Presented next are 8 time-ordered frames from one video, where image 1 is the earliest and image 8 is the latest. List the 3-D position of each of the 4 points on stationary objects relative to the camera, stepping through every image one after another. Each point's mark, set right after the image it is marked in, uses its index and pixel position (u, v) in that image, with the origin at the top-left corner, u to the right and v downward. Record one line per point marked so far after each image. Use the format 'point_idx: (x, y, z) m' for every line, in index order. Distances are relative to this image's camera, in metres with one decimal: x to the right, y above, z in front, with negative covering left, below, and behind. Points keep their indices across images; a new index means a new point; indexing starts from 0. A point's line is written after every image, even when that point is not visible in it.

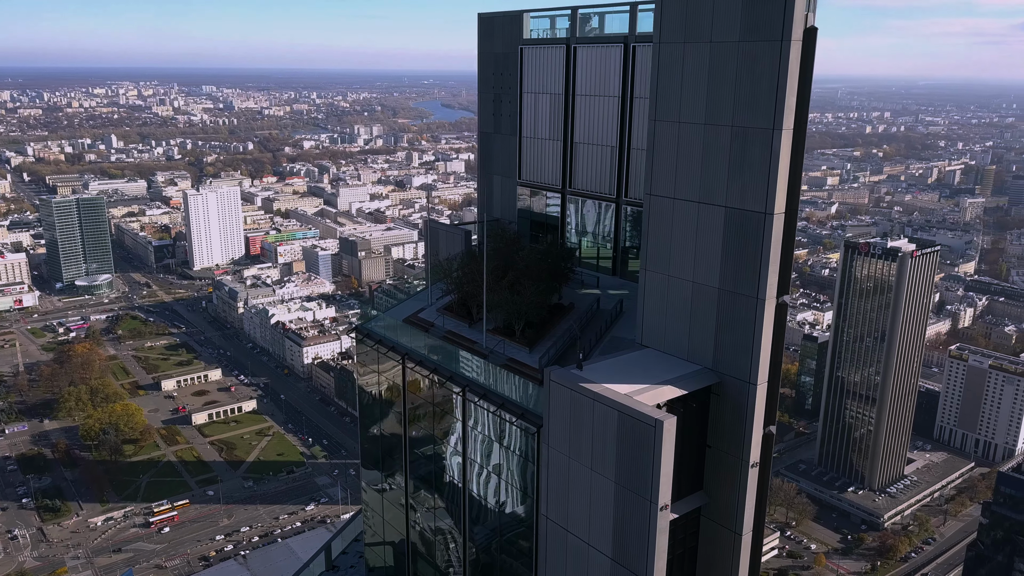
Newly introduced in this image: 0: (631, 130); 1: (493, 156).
0: (+2.3, +2.9, +13.5) m
1: (-0.4, +3.1, +17.1) m
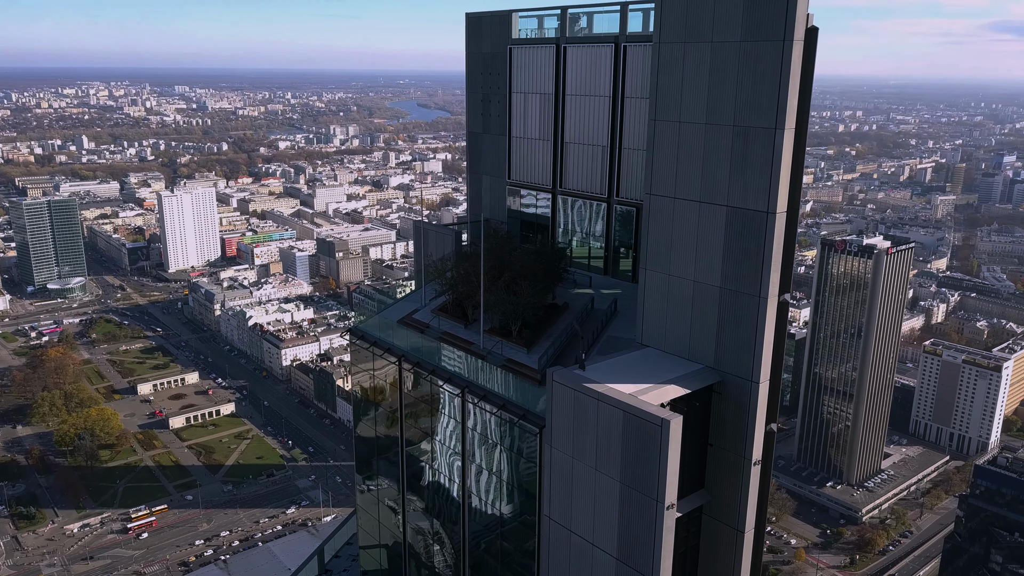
0: (+2.2, +3.0, +13.5) m
1: (-0.6, +3.1, +17.0) m
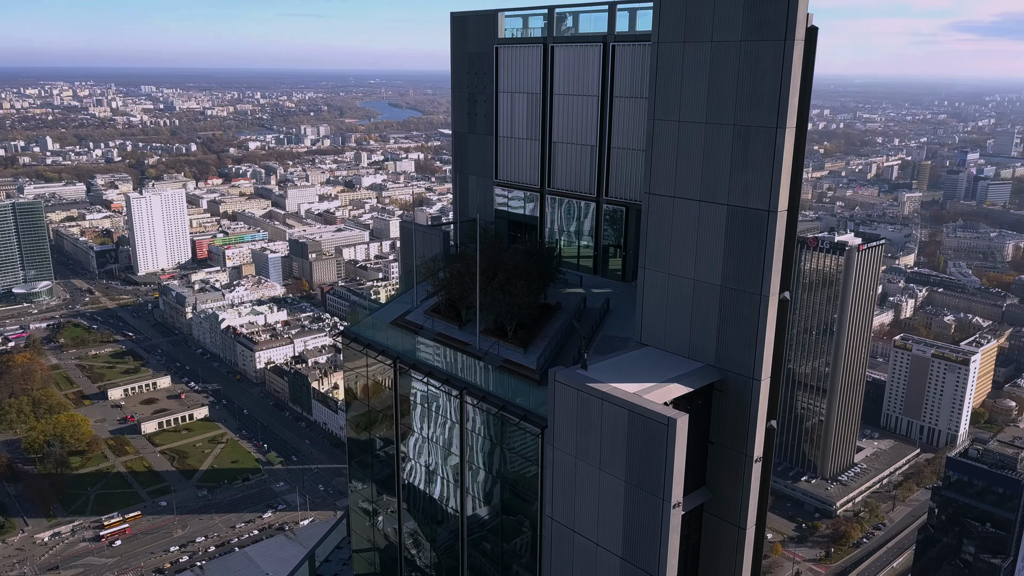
0: (+1.9, +3.0, +13.6) m
1: (-1.0, +3.1, +17.0) m
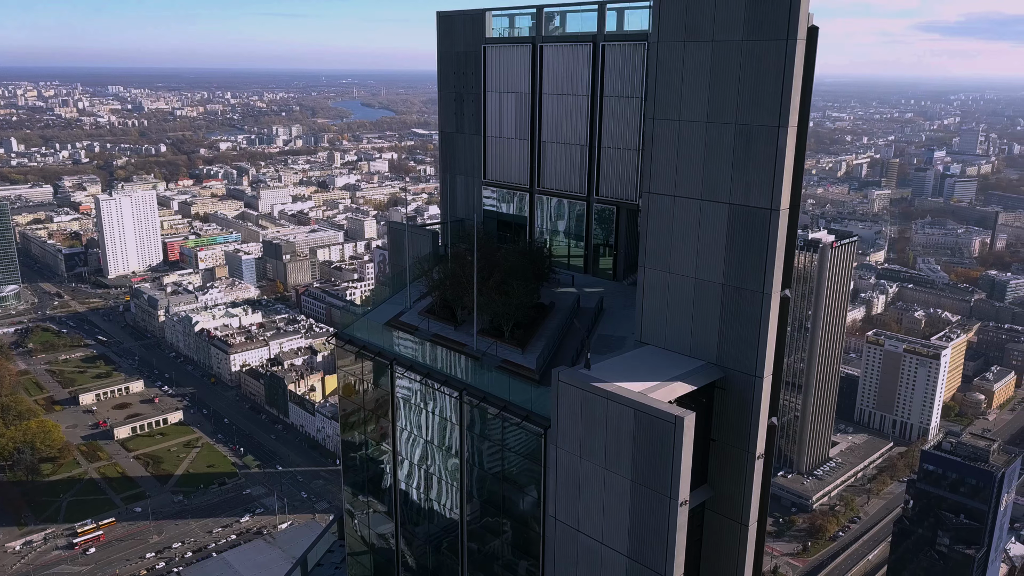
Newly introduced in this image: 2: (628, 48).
0: (+1.7, +3.0, +13.6) m
1: (-1.3, +3.1, +16.9) m
2: (+2.1, +4.3, +12.9) m
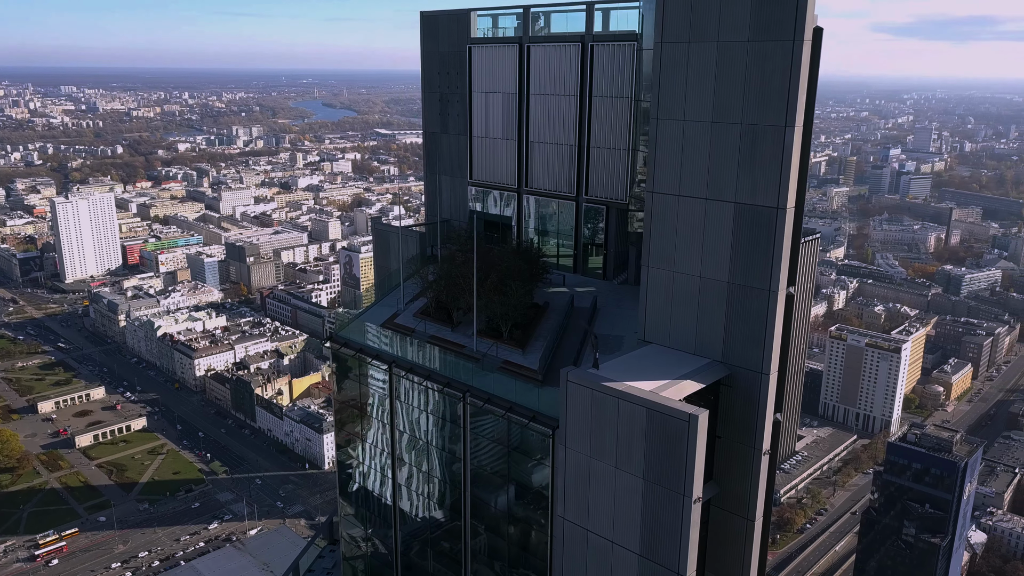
0: (+1.4, +3.0, +13.7) m
1: (-1.7, +3.0, +16.8) m
2: (+1.9, +4.3, +13.0) m
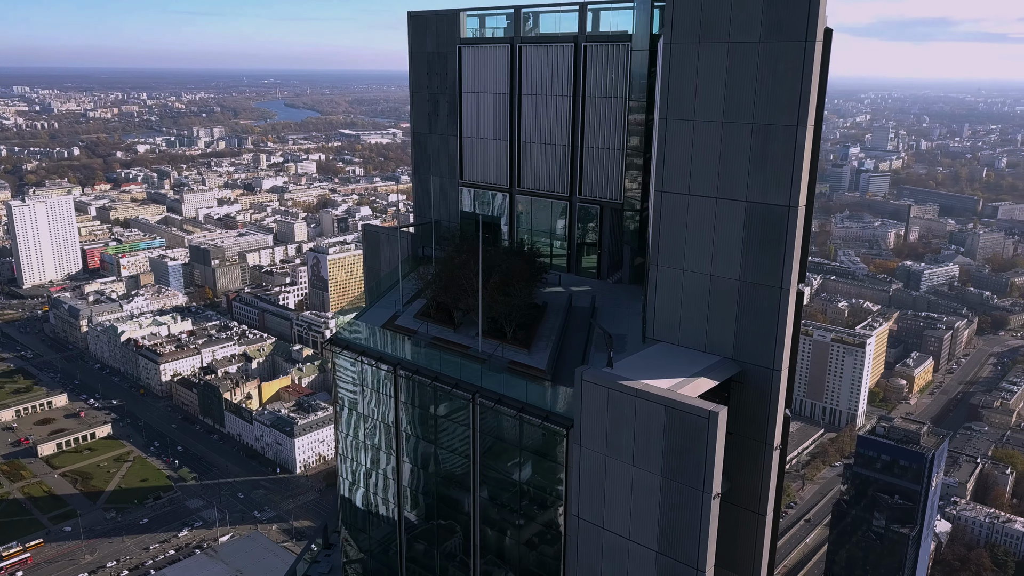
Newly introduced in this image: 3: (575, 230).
0: (+1.3, +3.0, +13.7) m
1: (-2.0, +3.0, +16.8) m
2: (+1.7, +4.3, +13.0) m
3: (+1.2, +1.2, +14.7) m
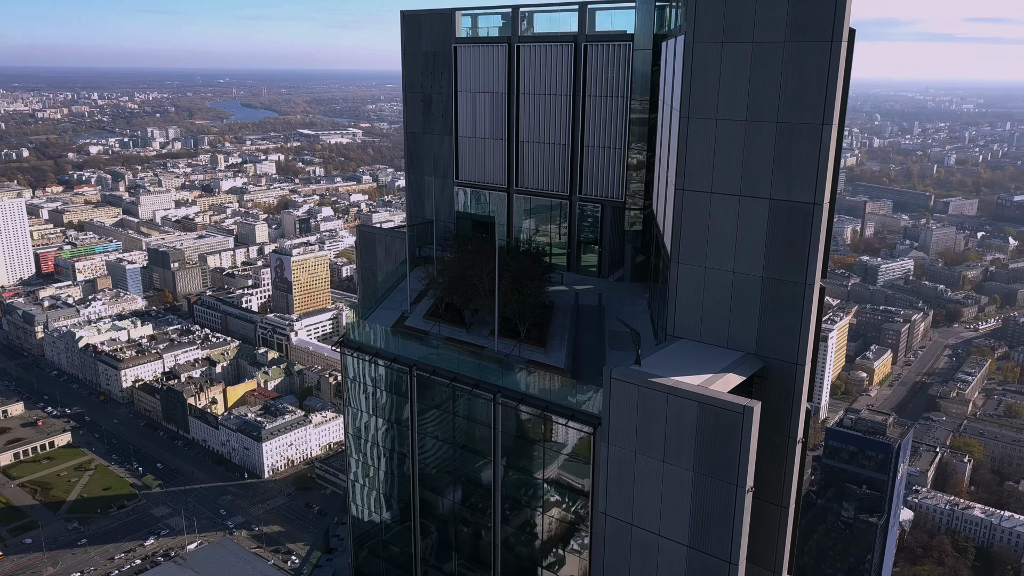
0: (+1.2, +3.0, +13.8) m
1: (-2.2, +3.0, +16.7) m
2: (+1.7, +4.3, +13.1) m
3: (+1.1, +1.2, +14.8) m
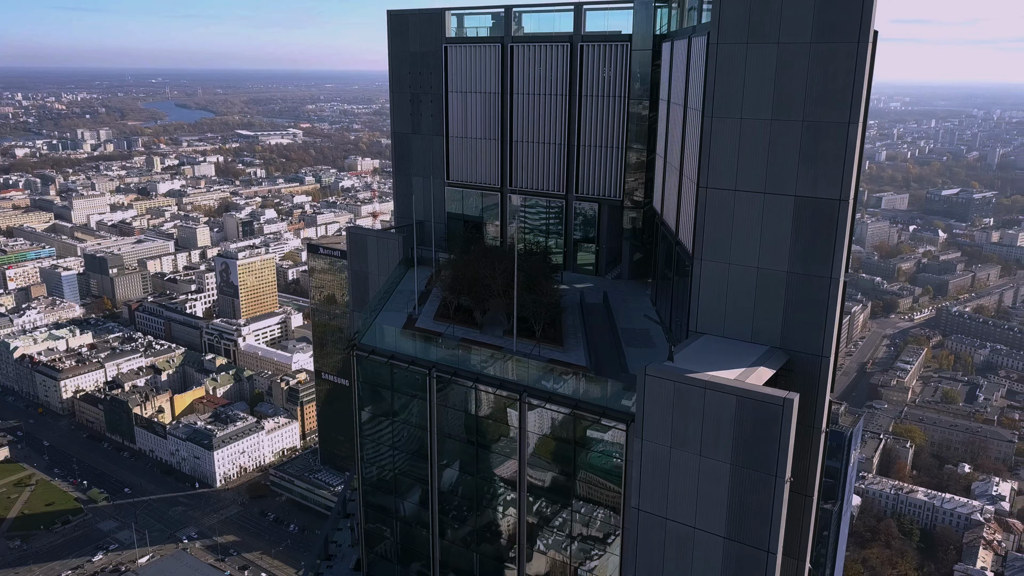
0: (+1.0, +3.1, +13.9) m
1: (-2.5, +3.0, +16.6) m
2: (+1.5, +4.4, +13.2) m
3: (+0.9, +1.2, +14.9) m
